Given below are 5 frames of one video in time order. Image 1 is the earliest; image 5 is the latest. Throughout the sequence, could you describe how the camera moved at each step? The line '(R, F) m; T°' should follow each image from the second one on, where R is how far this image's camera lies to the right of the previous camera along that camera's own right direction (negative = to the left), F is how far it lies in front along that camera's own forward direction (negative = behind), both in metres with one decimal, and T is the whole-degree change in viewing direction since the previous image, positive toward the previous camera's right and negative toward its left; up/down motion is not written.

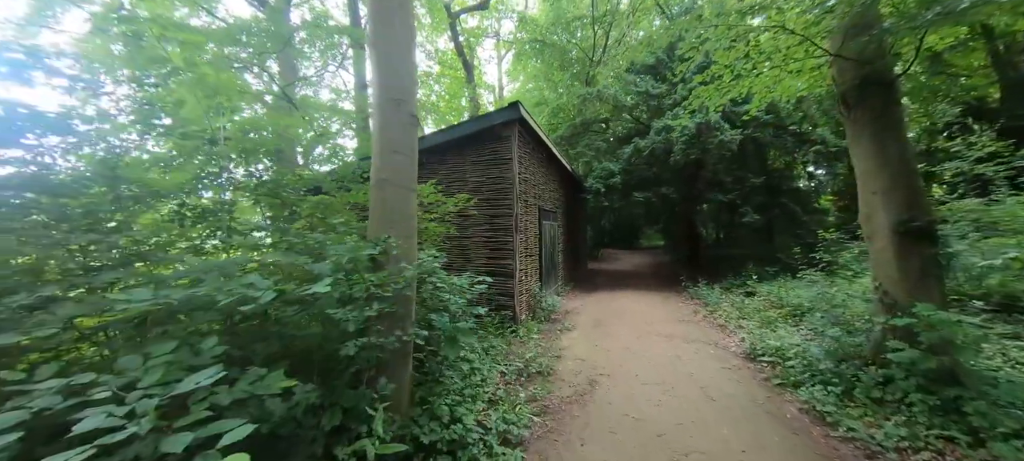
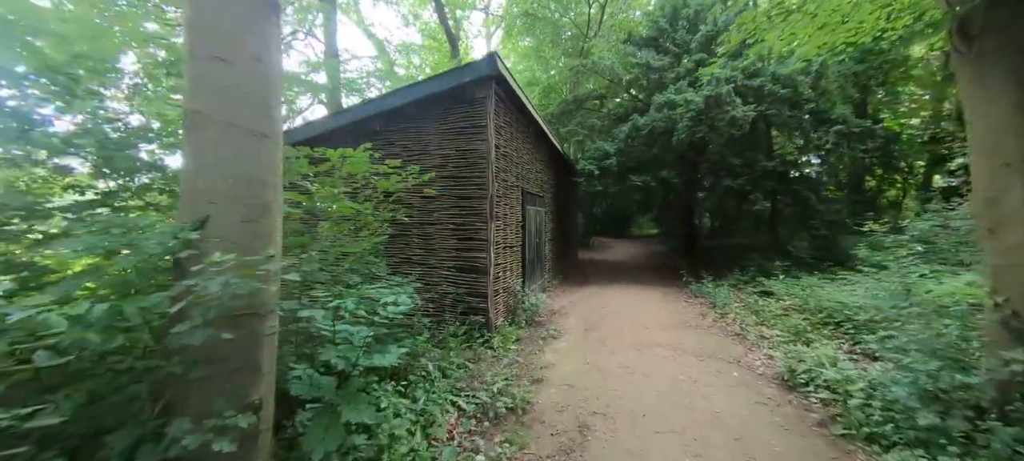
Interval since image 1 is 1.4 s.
(+0.2, +1.2) m; +2°
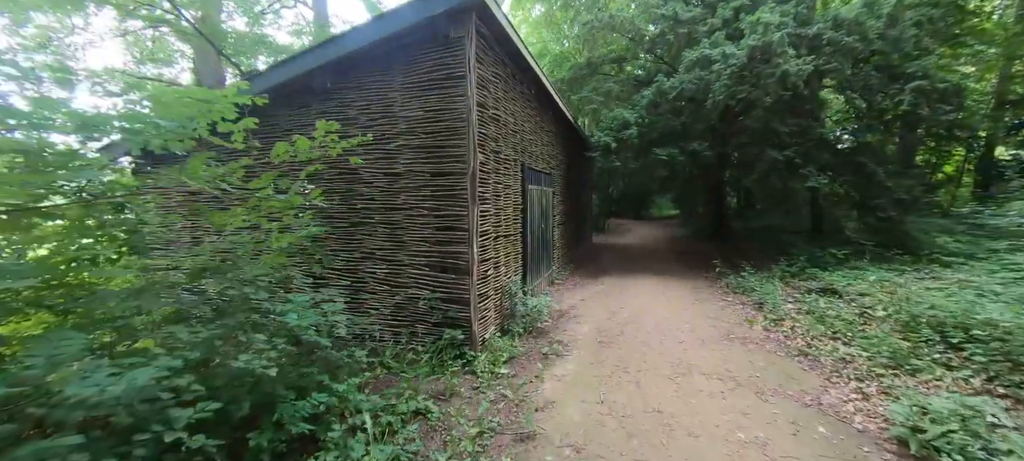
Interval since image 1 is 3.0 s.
(+0.3, +1.2) m; -2°
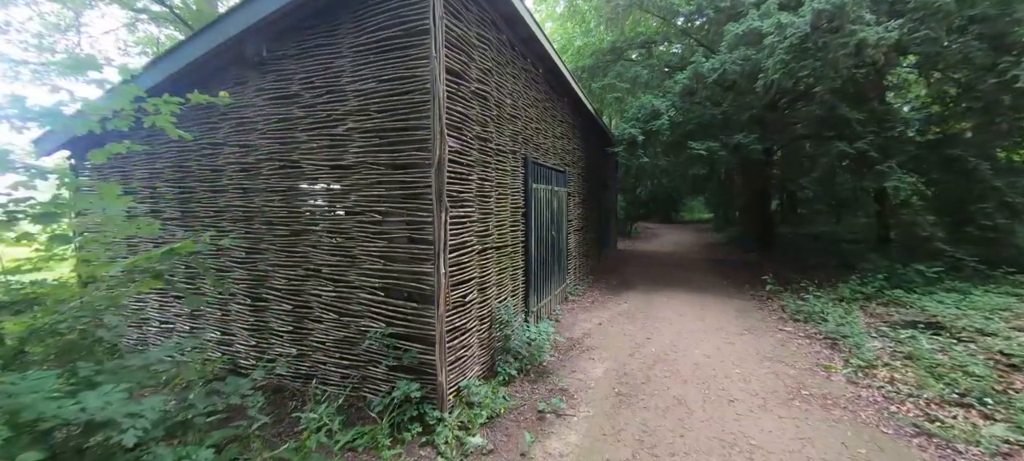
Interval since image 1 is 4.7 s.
(+0.3, +1.1) m; -4°
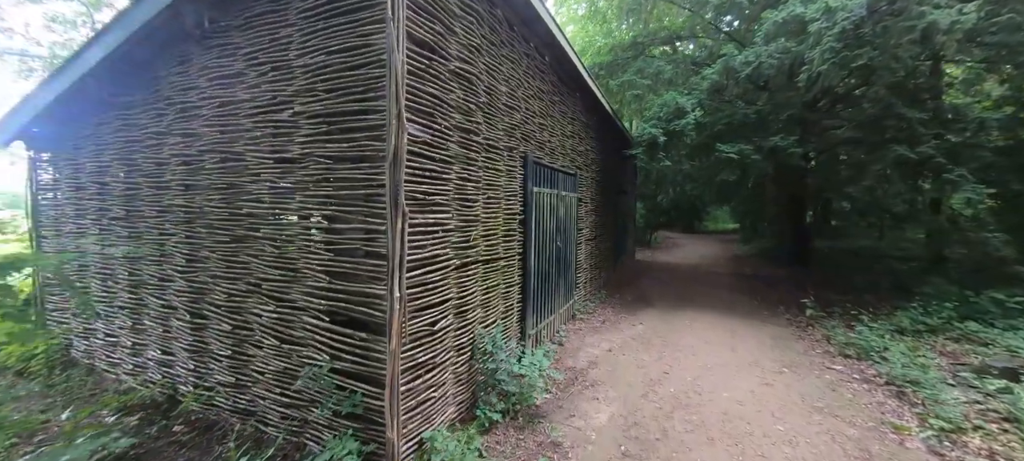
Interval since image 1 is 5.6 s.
(+0.2, +0.6) m; -3°
